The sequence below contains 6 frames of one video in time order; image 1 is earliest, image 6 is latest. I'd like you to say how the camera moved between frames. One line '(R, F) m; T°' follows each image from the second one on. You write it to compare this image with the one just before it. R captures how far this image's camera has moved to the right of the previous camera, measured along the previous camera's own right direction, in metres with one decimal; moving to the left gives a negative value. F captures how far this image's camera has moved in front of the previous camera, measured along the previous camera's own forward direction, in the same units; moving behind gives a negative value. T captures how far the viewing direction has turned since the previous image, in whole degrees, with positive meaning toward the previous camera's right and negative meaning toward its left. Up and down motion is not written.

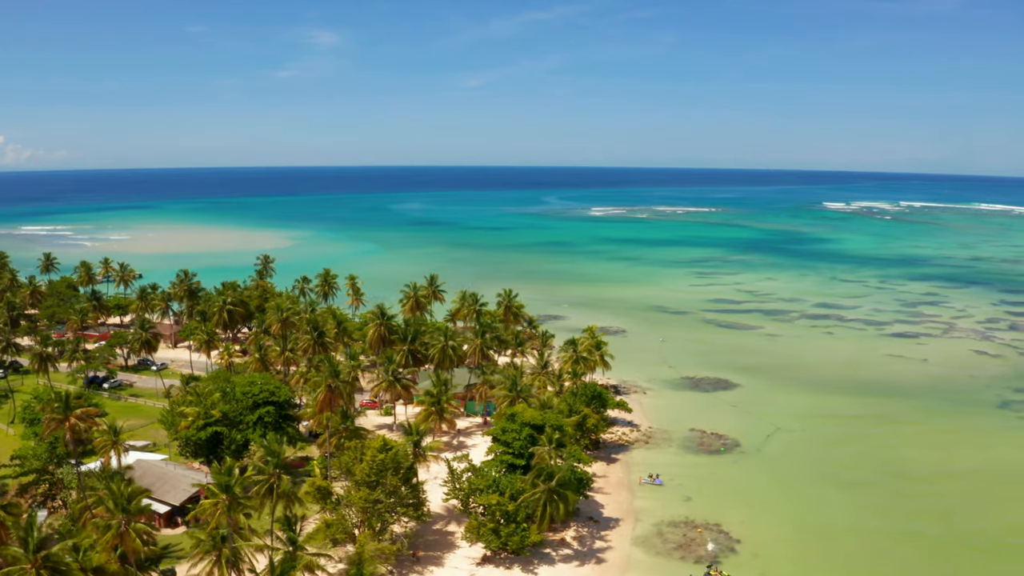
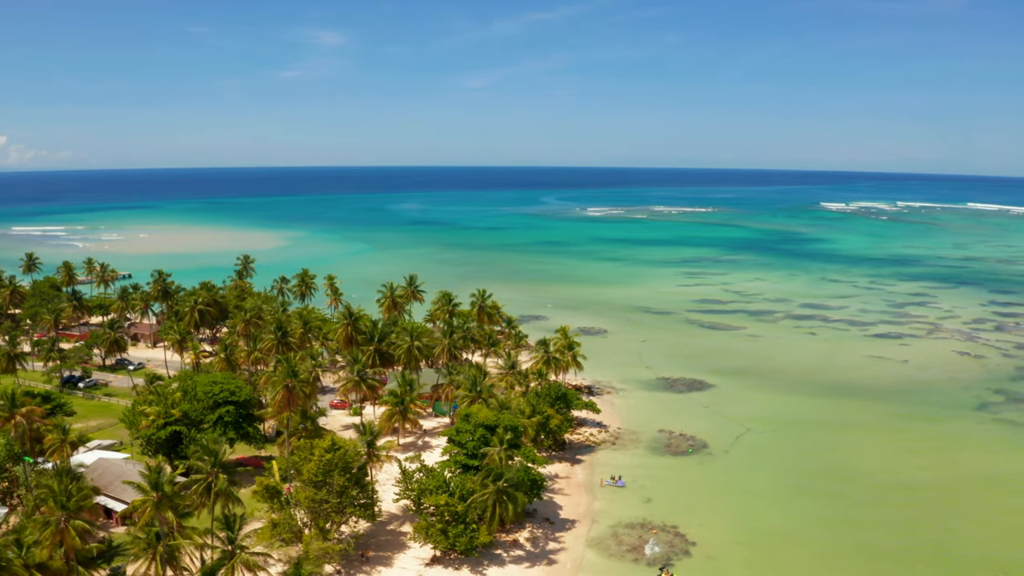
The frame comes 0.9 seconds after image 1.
(+2.5, +0.1) m; 0°
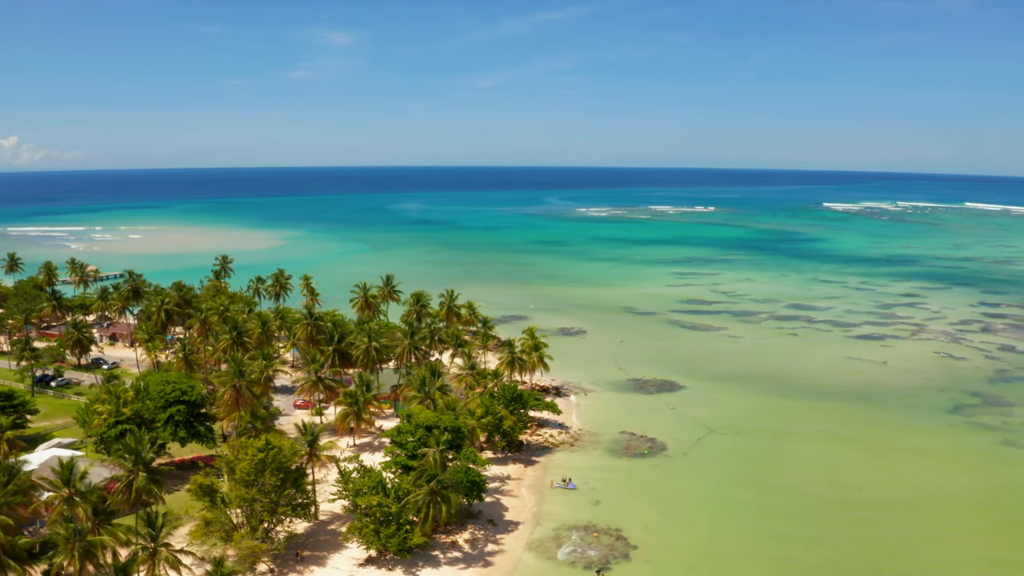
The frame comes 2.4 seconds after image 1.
(+3.4, +0.2) m; 0°
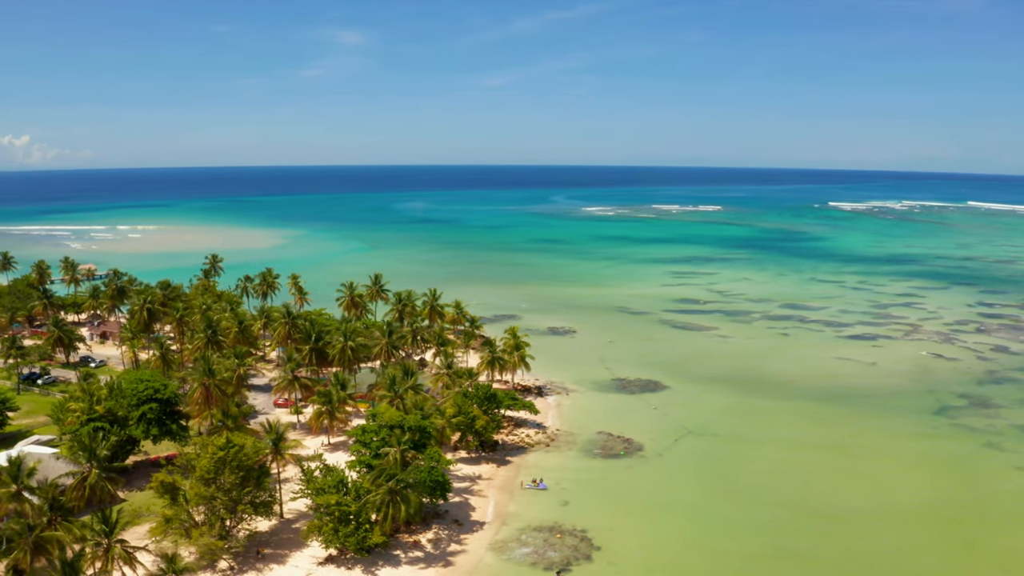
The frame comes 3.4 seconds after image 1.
(+2.3, +0.1) m; -1°
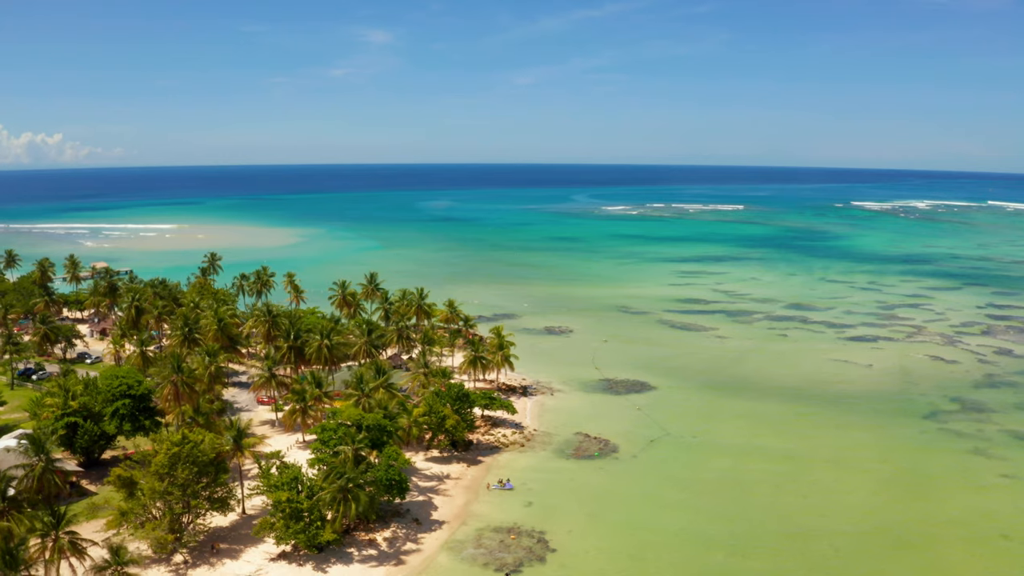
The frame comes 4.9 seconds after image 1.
(+3.4, +0.1) m; -2°
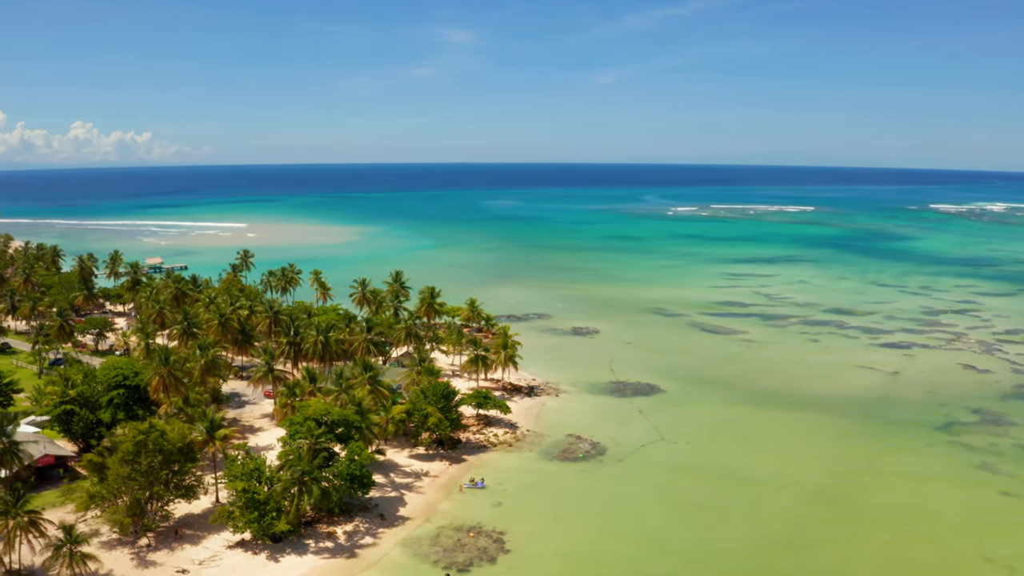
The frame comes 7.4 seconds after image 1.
(+5.4, +0.6) m; -6°
